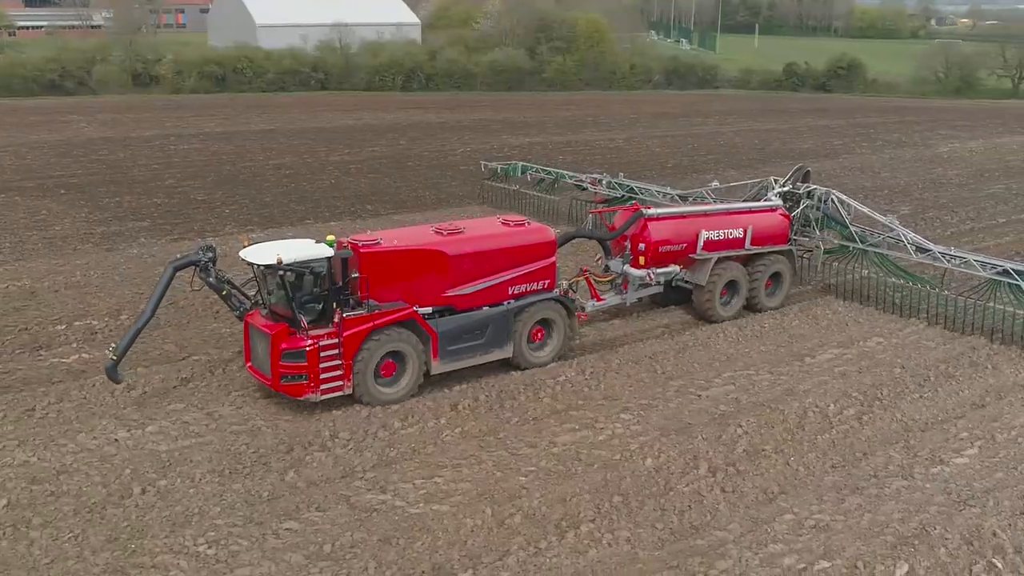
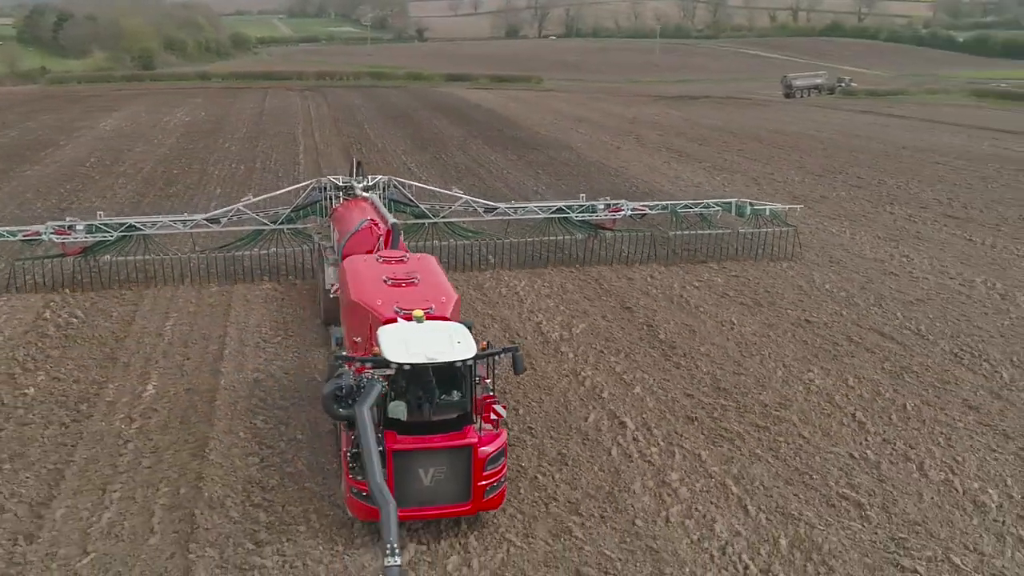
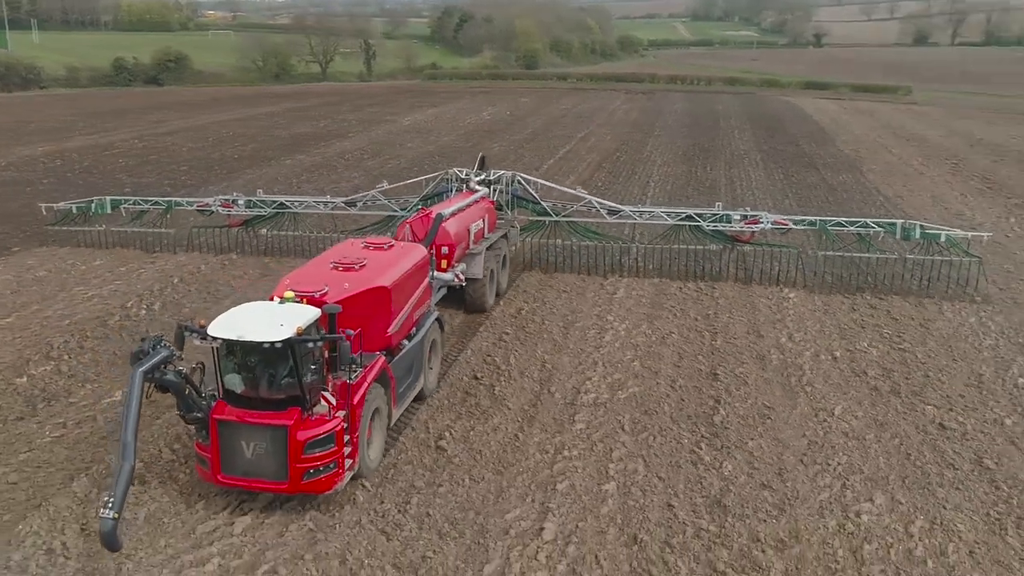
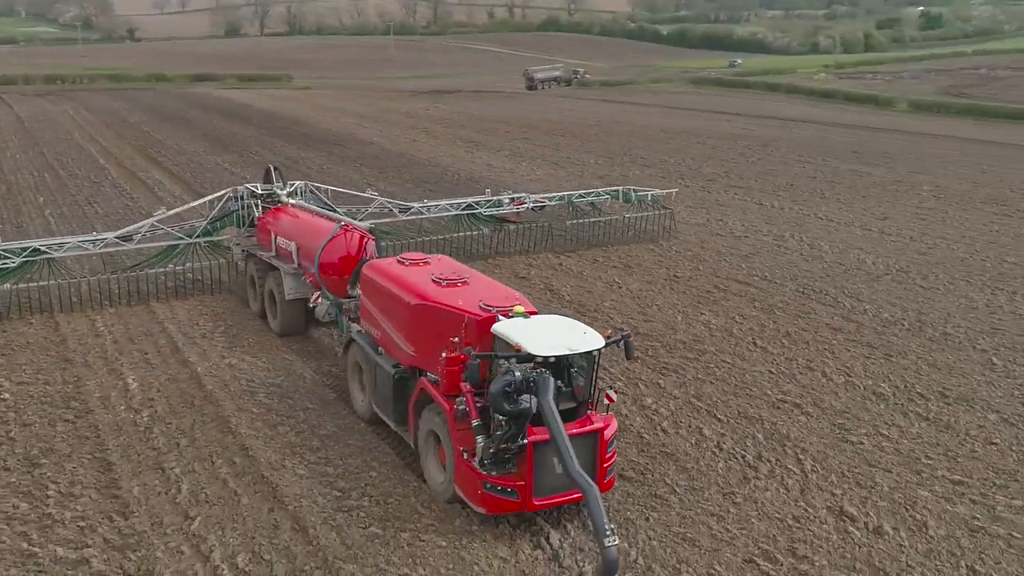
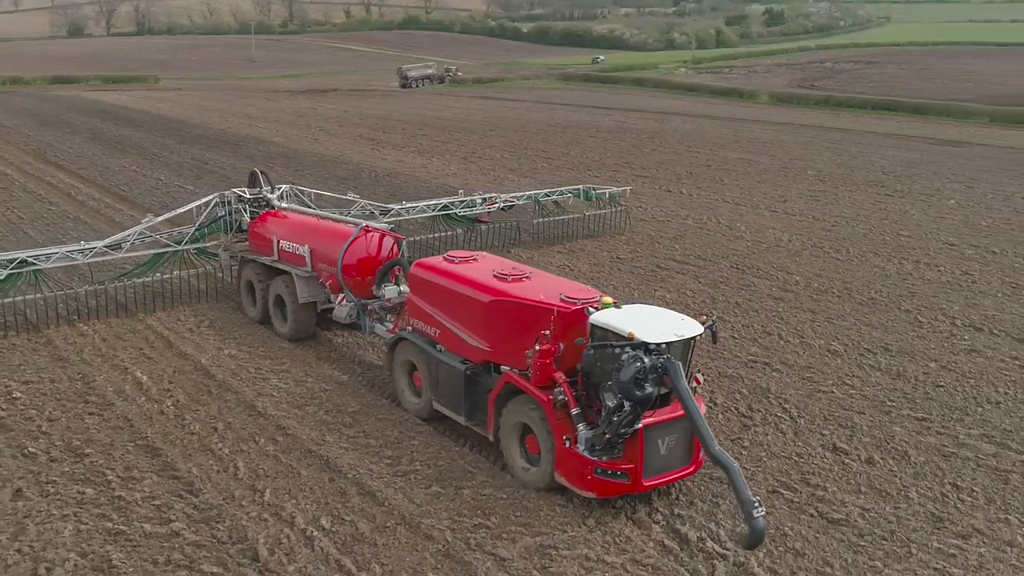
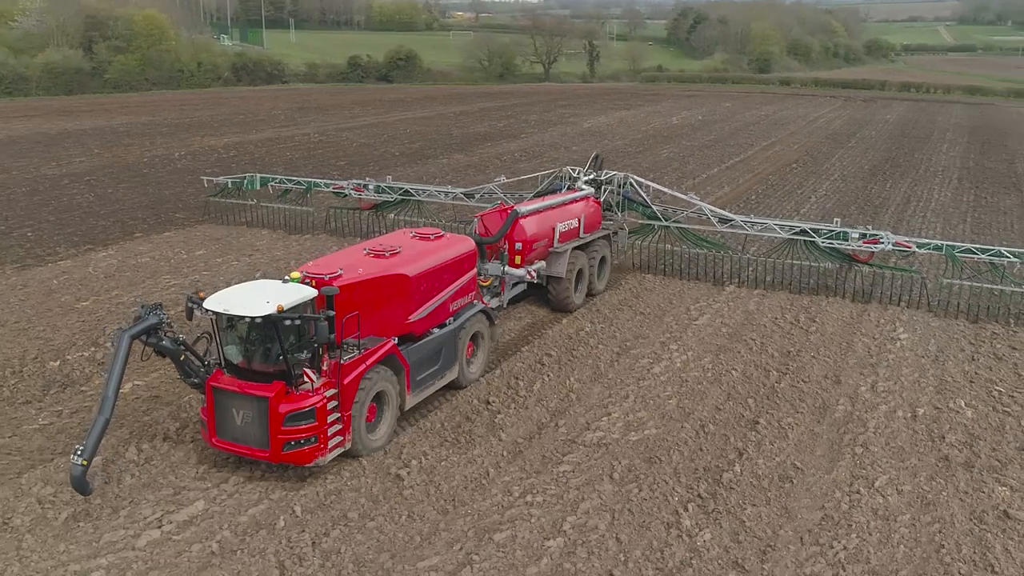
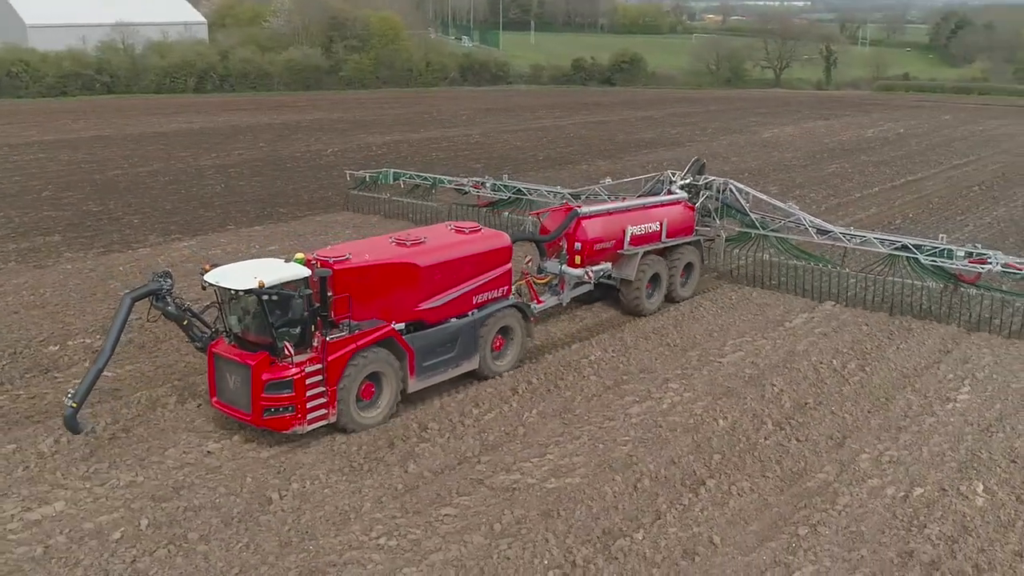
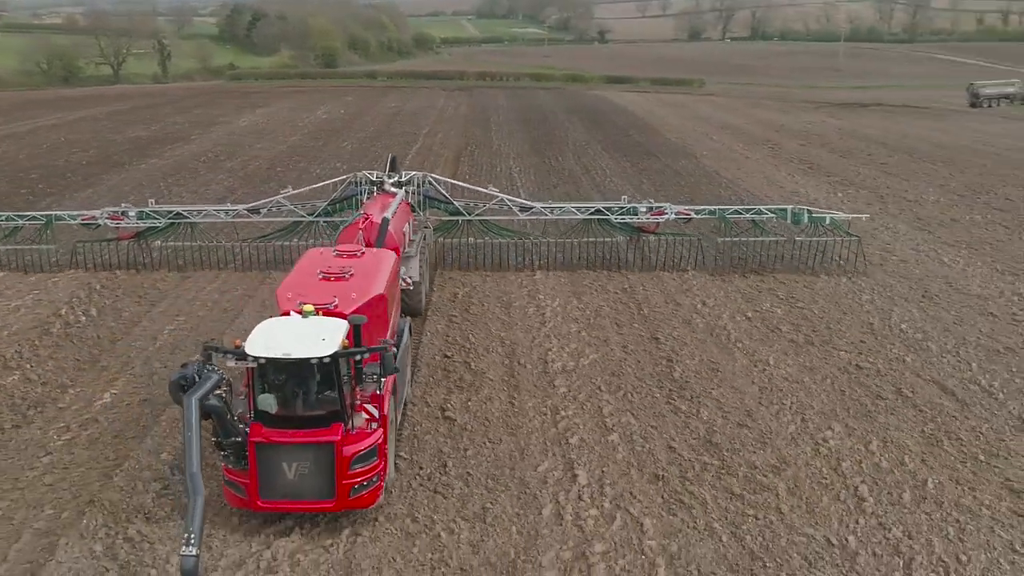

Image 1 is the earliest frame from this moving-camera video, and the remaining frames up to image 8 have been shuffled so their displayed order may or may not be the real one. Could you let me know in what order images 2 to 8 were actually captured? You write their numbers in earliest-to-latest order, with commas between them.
7, 6, 3, 8, 2, 4, 5
